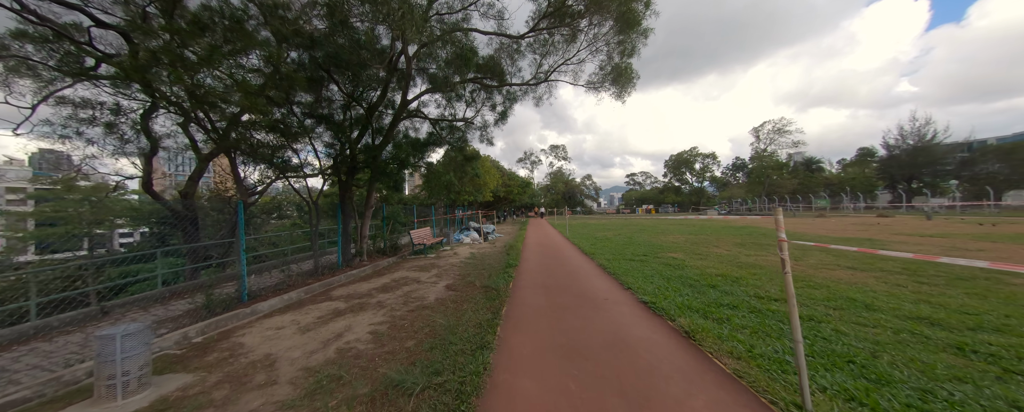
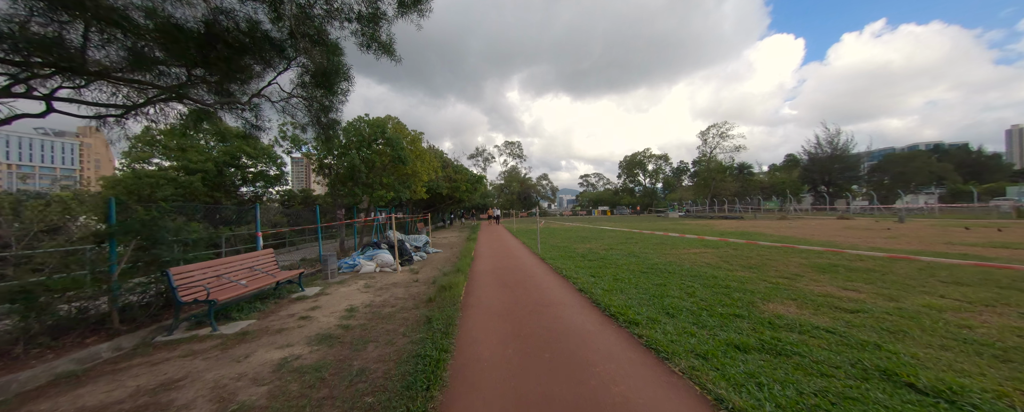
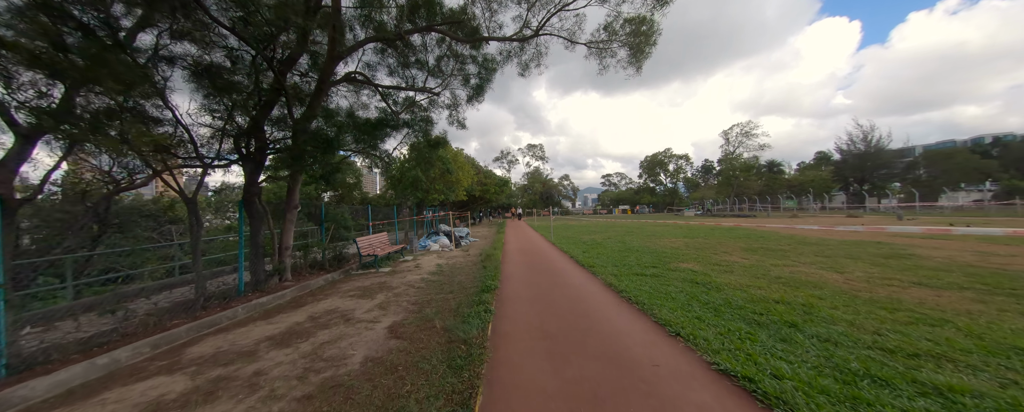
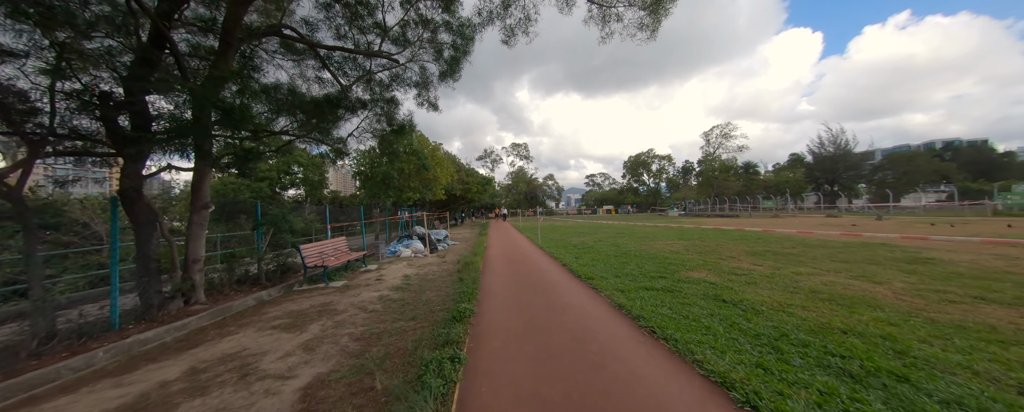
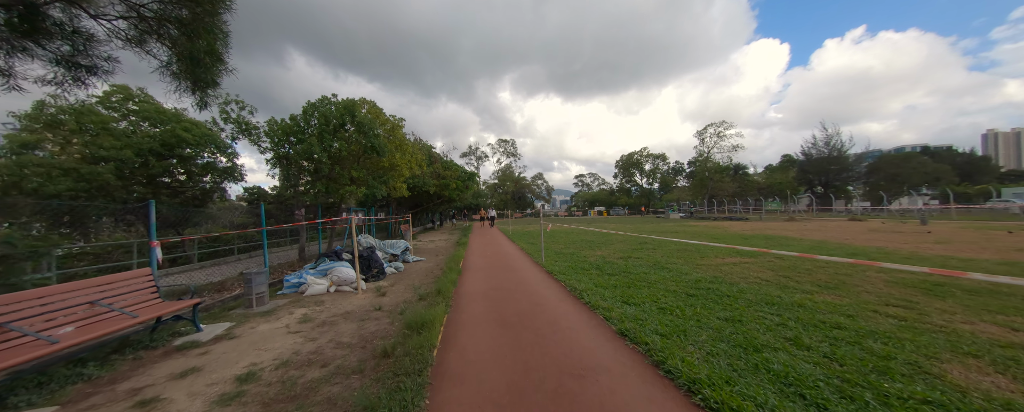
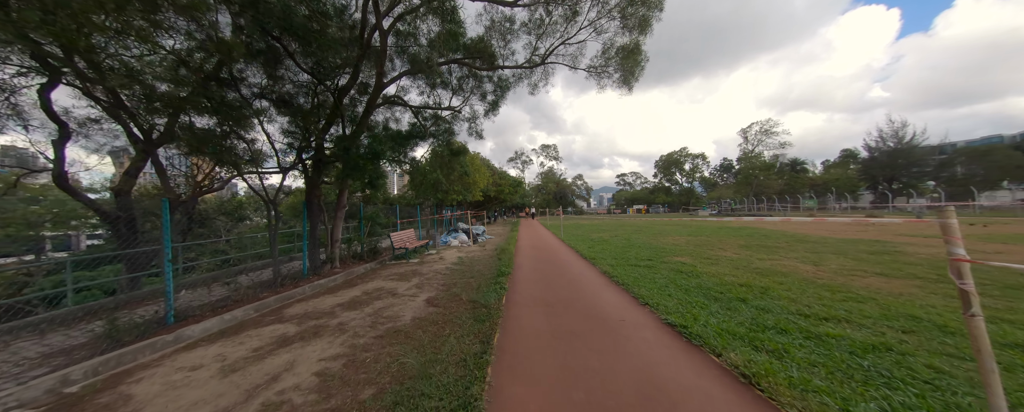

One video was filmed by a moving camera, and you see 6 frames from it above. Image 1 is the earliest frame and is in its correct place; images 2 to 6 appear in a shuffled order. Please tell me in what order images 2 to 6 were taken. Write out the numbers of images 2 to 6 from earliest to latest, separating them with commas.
6, 3, 4, 2, 5
